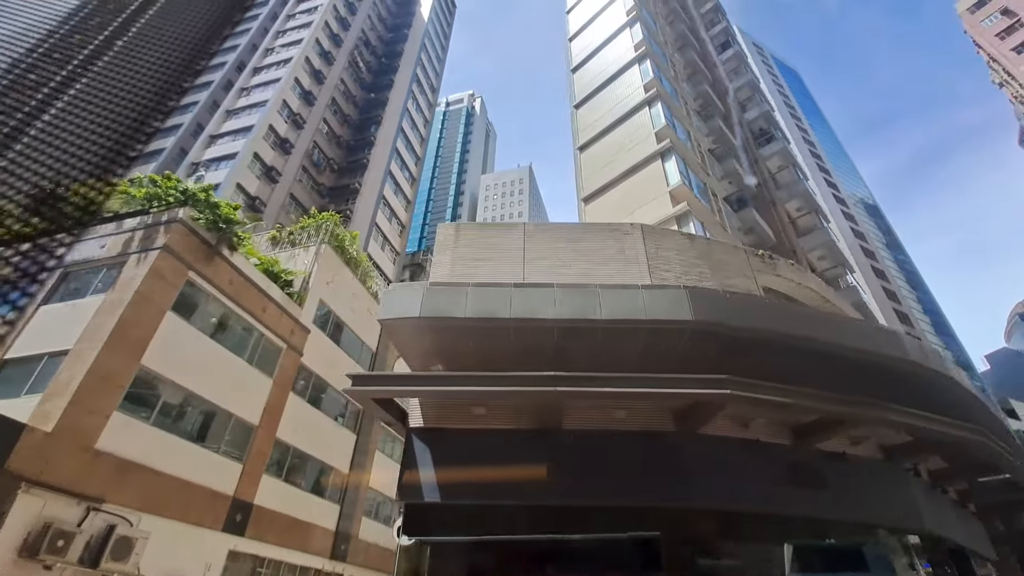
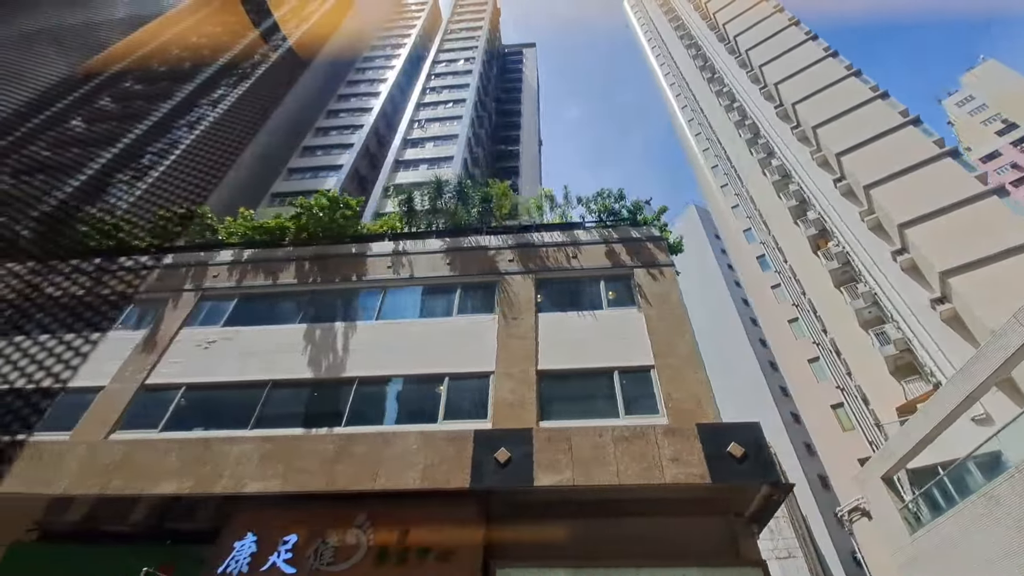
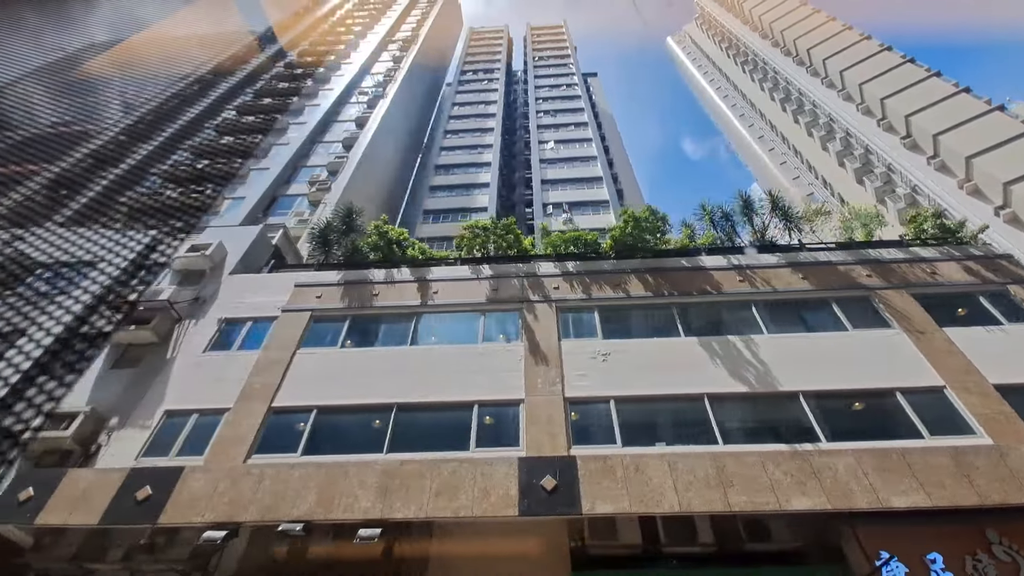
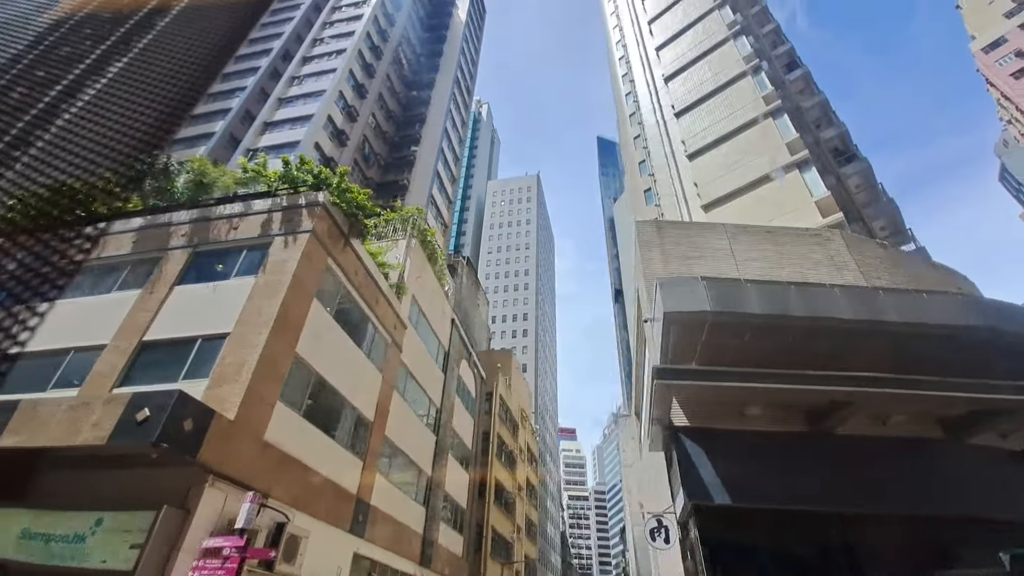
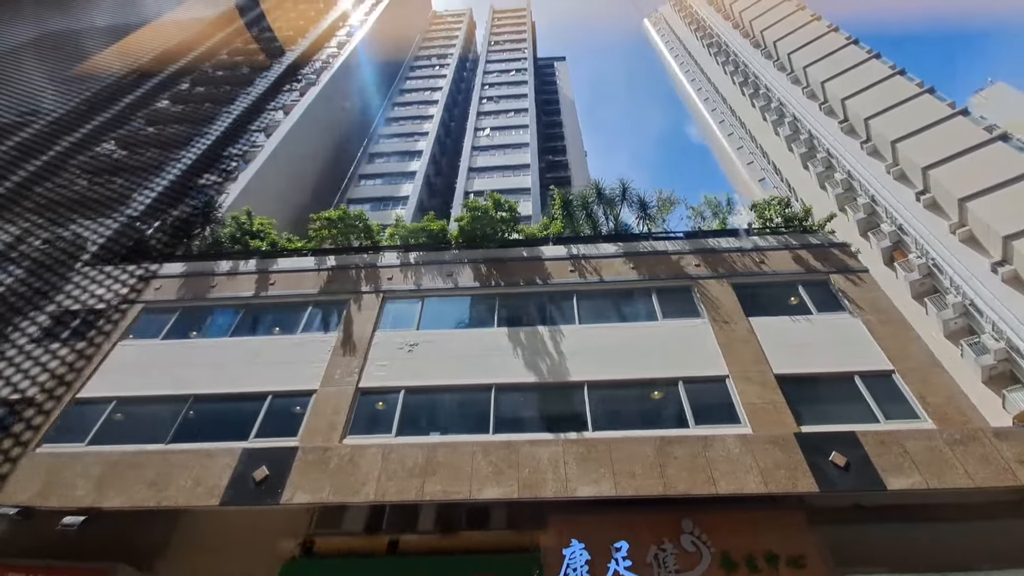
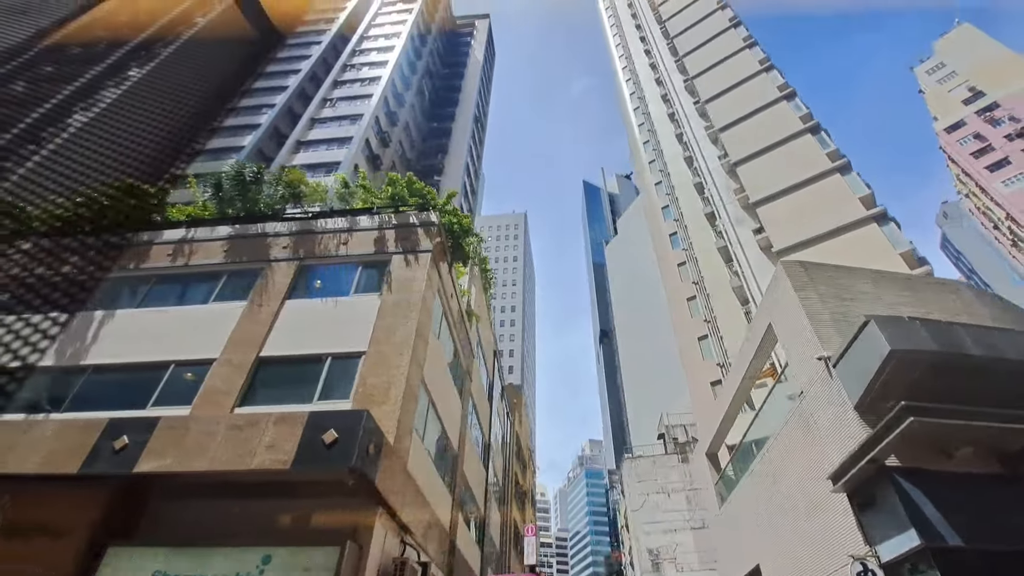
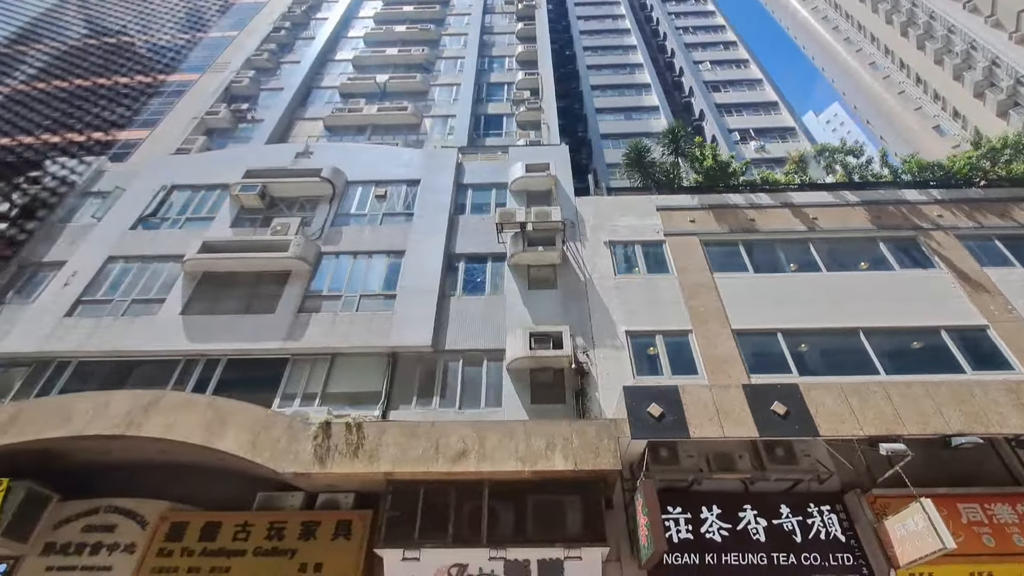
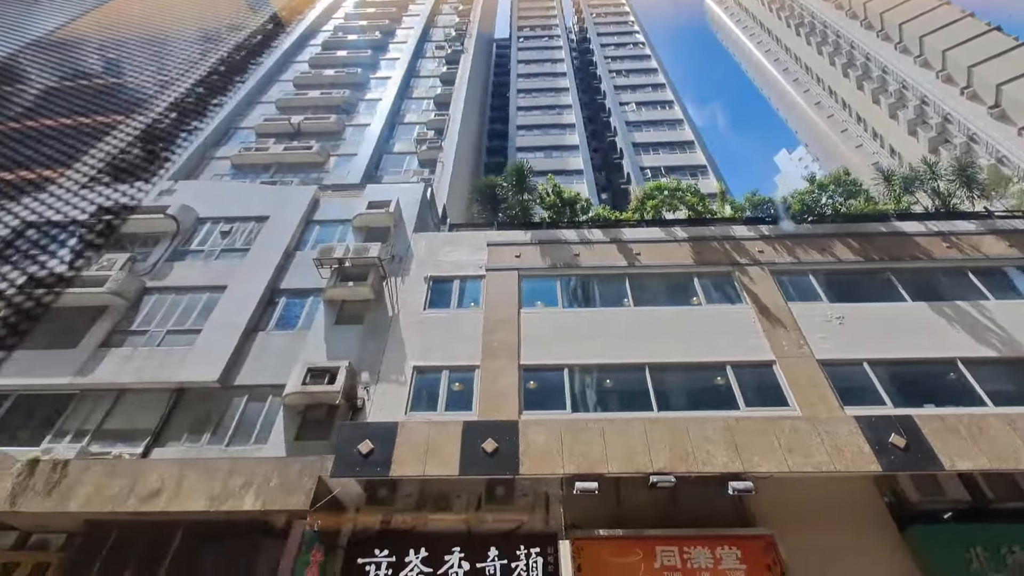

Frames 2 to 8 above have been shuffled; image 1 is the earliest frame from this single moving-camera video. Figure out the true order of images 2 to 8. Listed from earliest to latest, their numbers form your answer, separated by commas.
4, 6, 2, 5, 3, 8, 7
